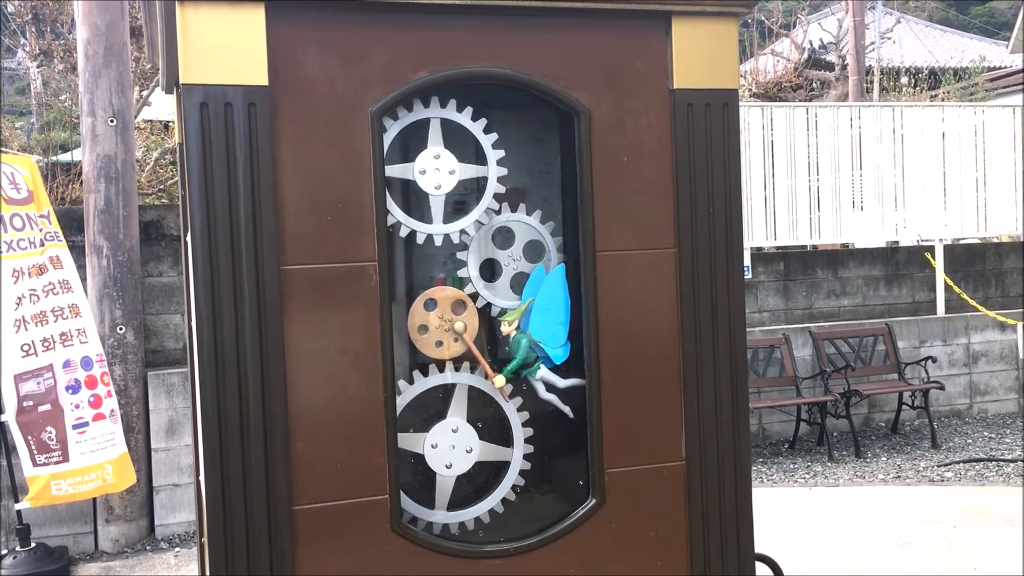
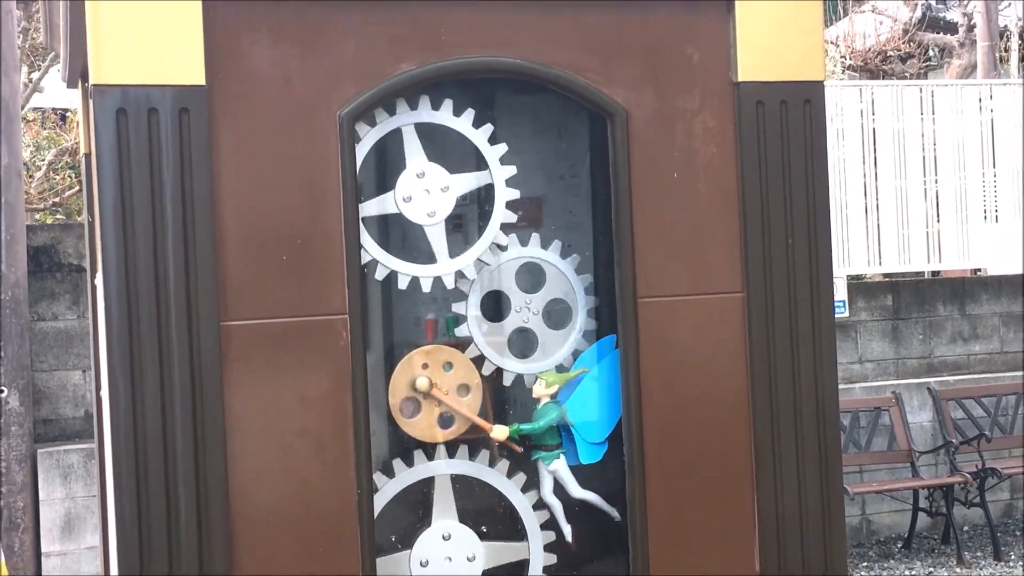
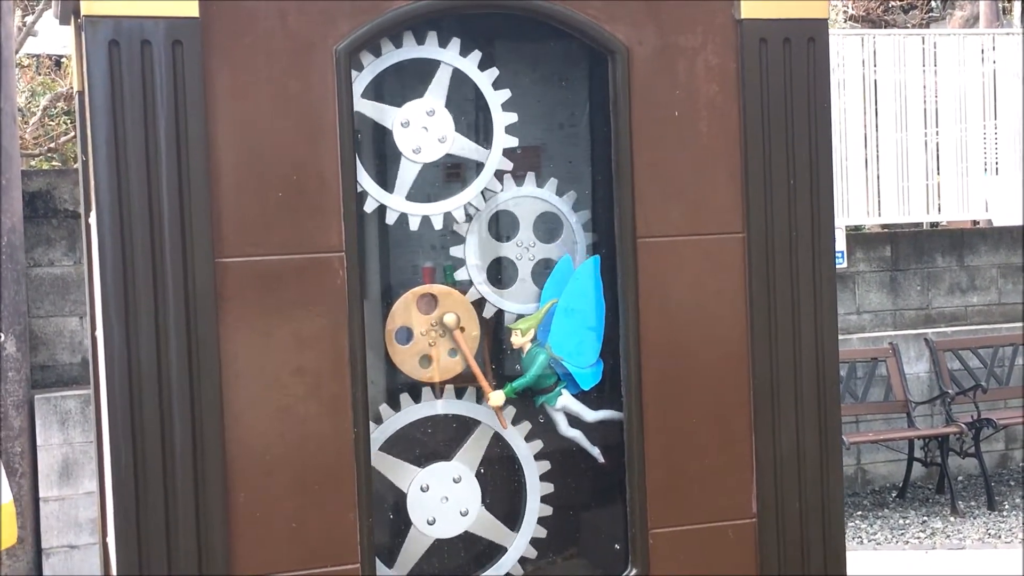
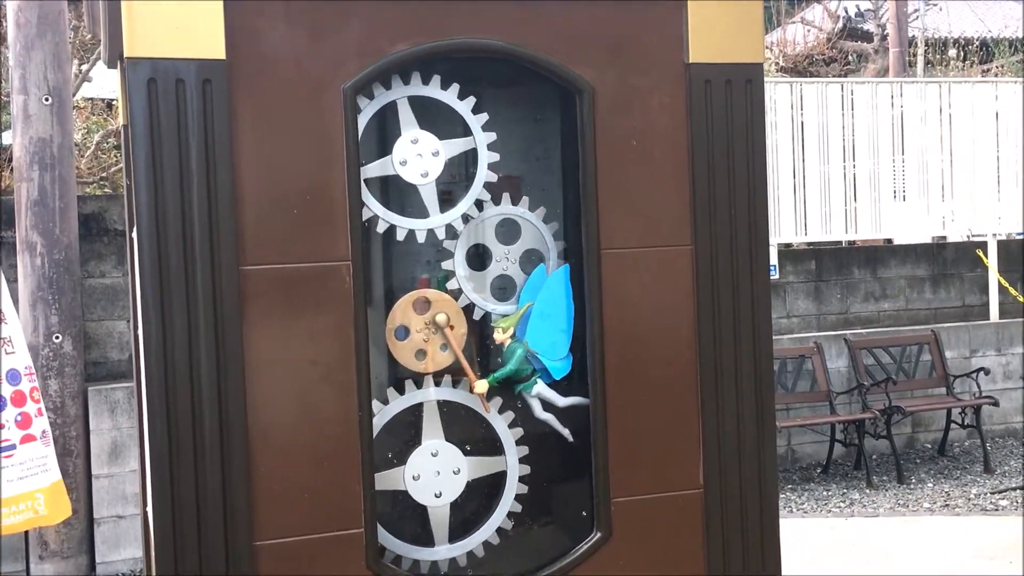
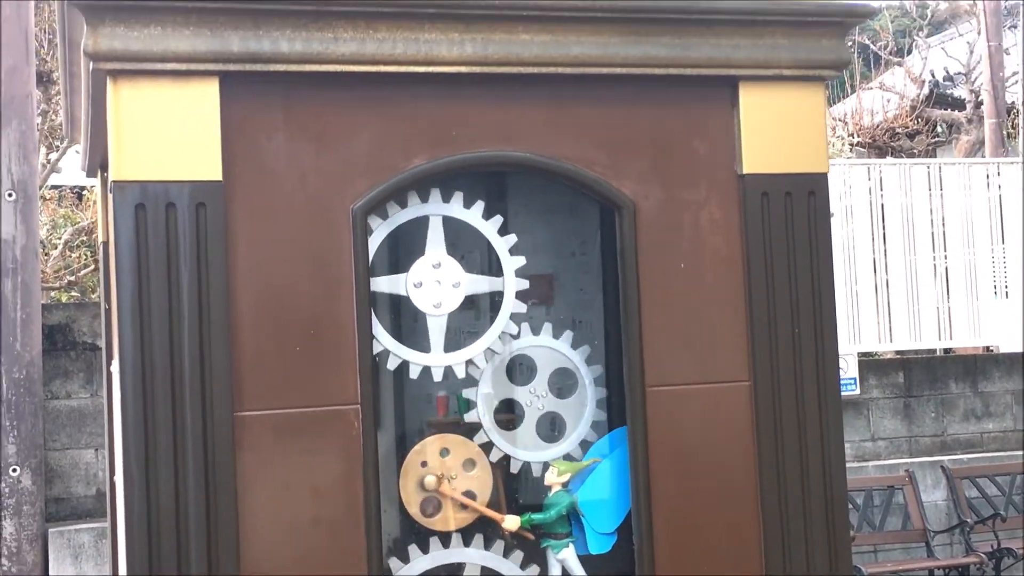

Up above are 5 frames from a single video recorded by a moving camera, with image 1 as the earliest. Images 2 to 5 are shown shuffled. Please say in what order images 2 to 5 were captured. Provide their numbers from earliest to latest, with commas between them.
4, 3, 2, 5
